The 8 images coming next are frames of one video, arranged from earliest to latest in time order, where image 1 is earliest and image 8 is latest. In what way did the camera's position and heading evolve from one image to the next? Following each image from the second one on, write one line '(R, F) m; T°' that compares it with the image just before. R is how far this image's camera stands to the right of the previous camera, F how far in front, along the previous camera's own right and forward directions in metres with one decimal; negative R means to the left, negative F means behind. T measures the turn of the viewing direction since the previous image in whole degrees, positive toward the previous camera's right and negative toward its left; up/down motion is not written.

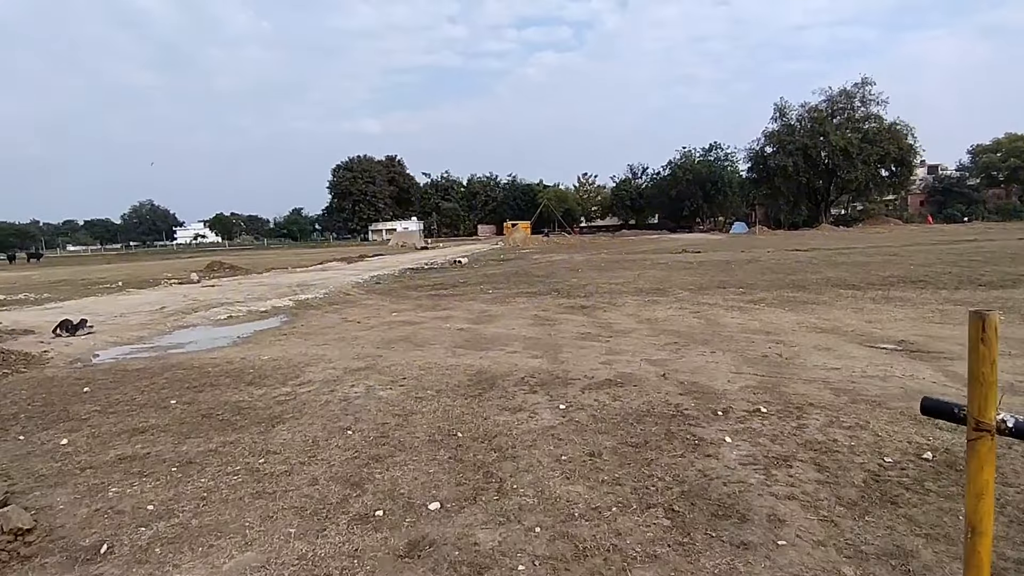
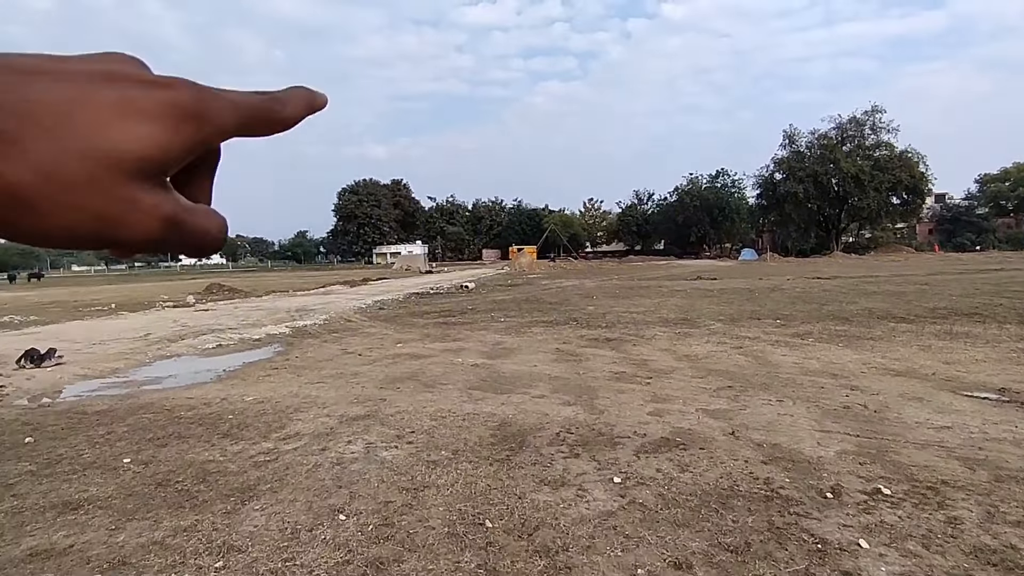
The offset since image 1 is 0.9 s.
(-0.3, +1.1) m; 0°
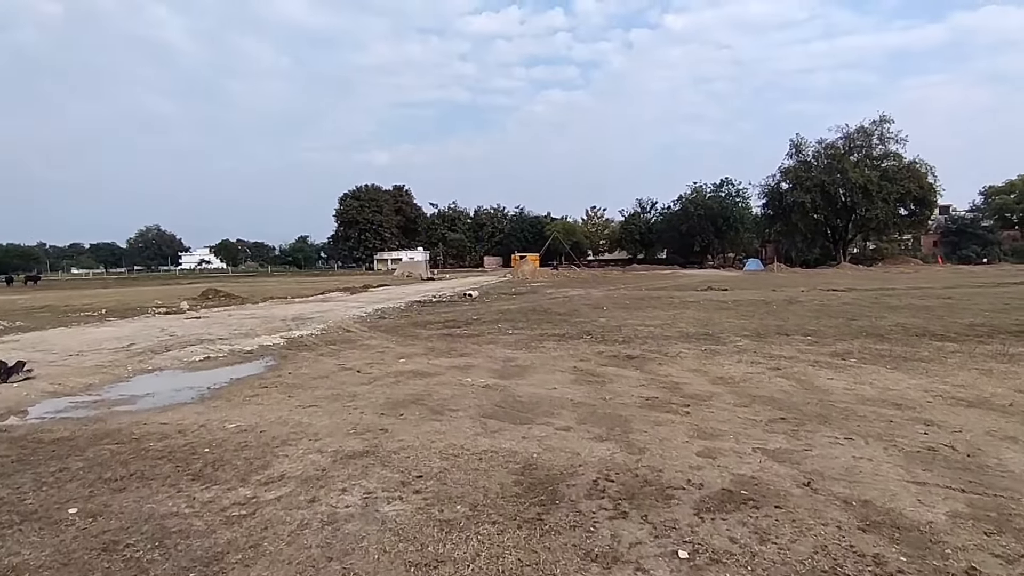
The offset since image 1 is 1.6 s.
(-0.2, +0.8) m; 0°
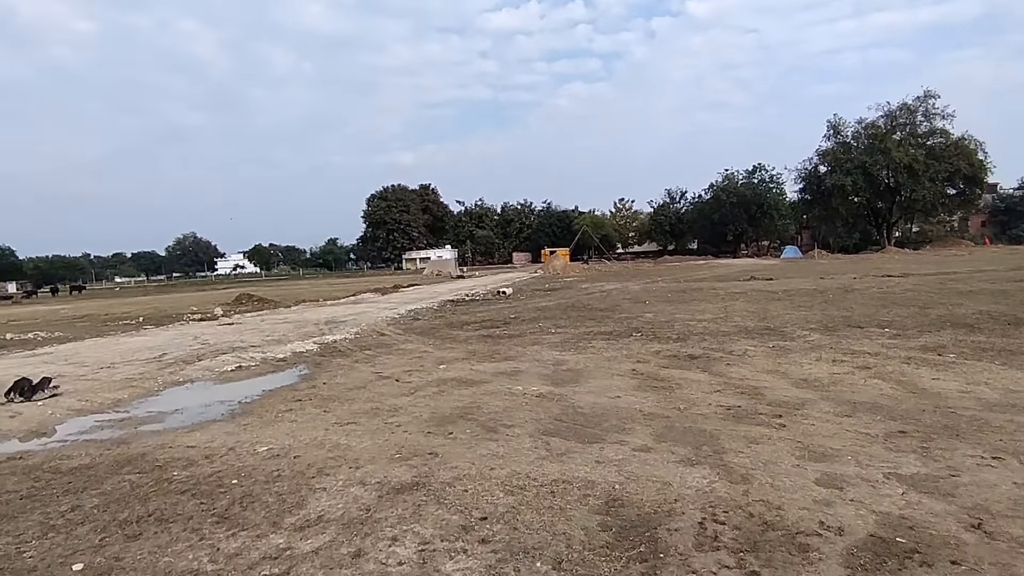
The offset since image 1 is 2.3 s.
(-0.3, +0.8) m; -3°
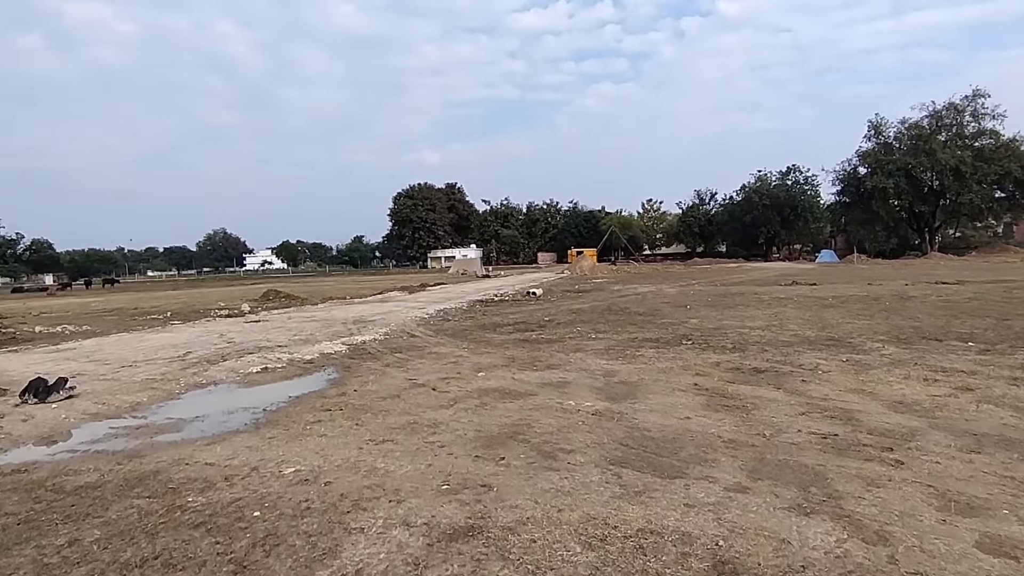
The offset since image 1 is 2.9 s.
(-0.3, +0.7) m; -2°
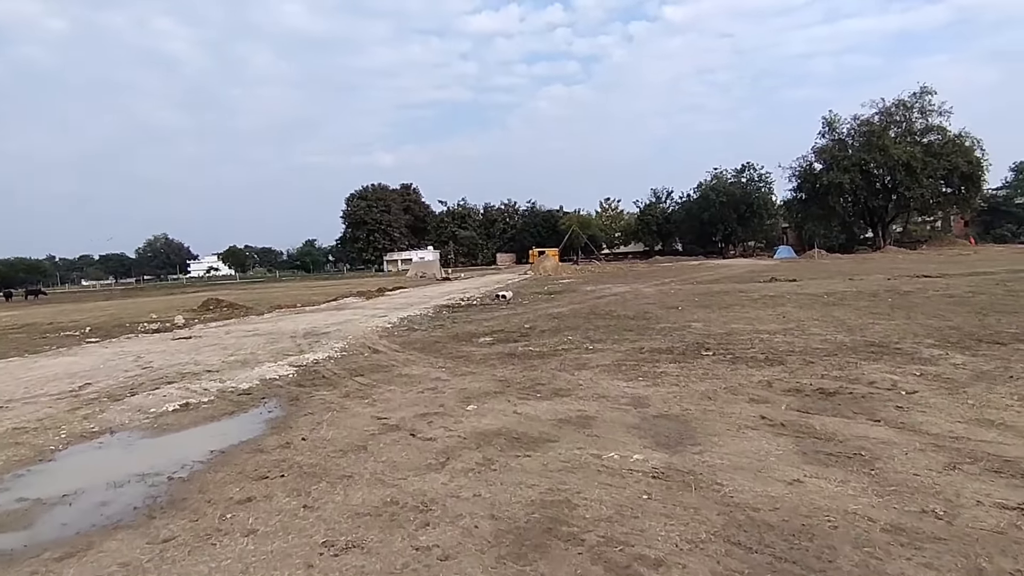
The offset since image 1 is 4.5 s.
(-0.5, +1.9) m; +4°
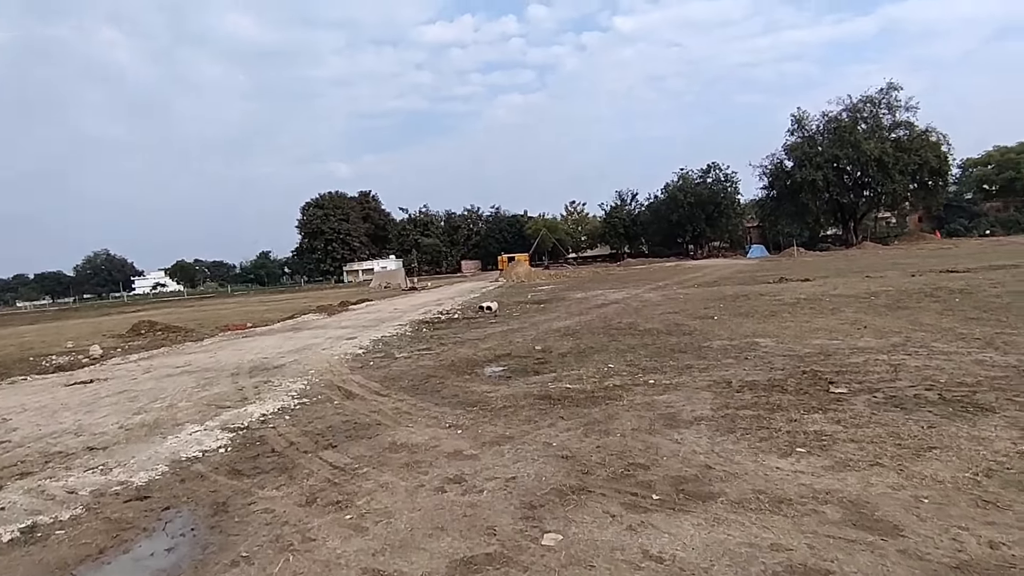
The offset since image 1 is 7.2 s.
(-0.9, +3.0) m; +4°
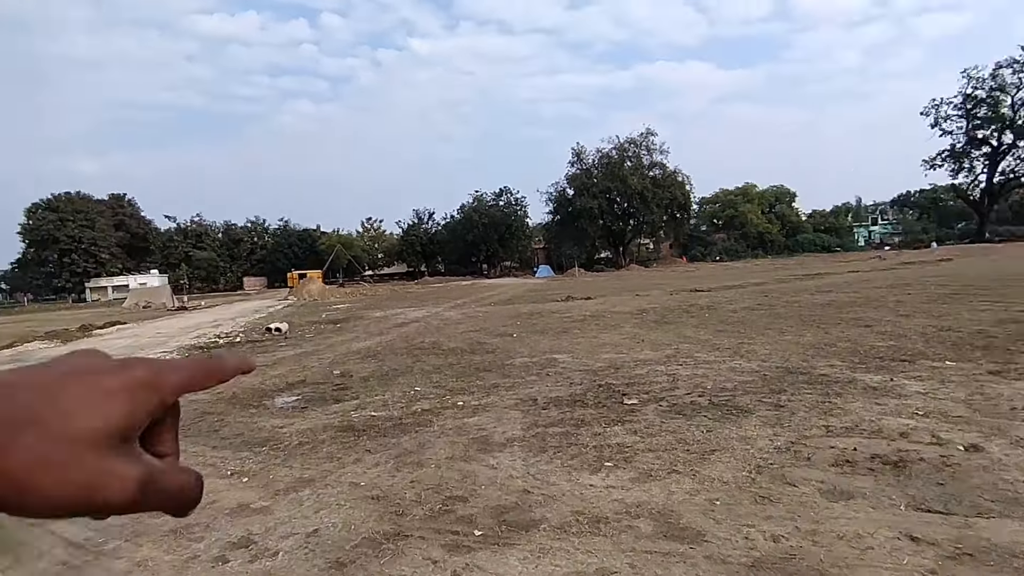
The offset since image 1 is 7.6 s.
(-0.1, +0.4) m; +20°
